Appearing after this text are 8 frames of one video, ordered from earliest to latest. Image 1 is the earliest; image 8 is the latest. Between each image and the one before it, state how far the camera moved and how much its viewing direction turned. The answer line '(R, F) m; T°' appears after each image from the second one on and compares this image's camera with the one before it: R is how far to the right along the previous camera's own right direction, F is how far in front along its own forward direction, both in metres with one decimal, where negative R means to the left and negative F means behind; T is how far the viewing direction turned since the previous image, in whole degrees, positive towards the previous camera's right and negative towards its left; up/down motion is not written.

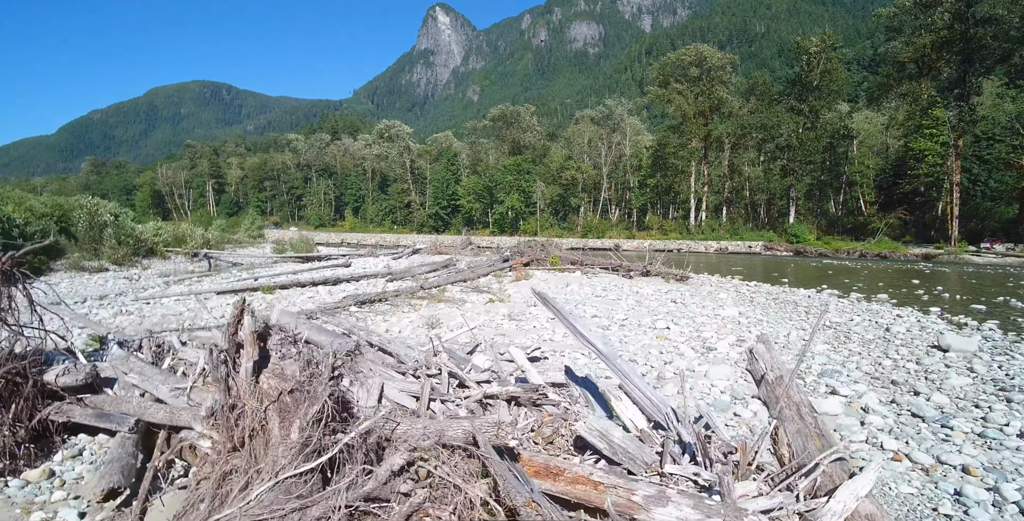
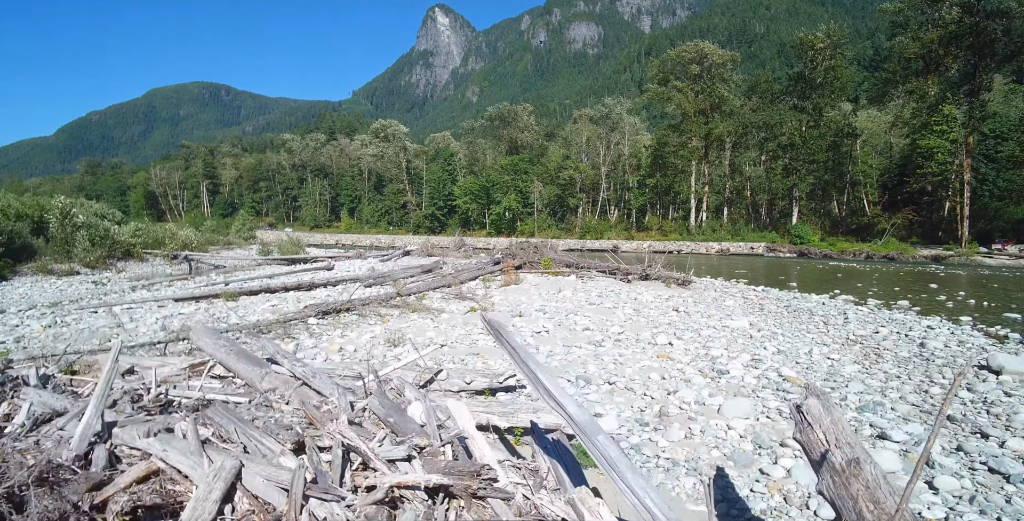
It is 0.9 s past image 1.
(+0.3, +1.1) m; 0°
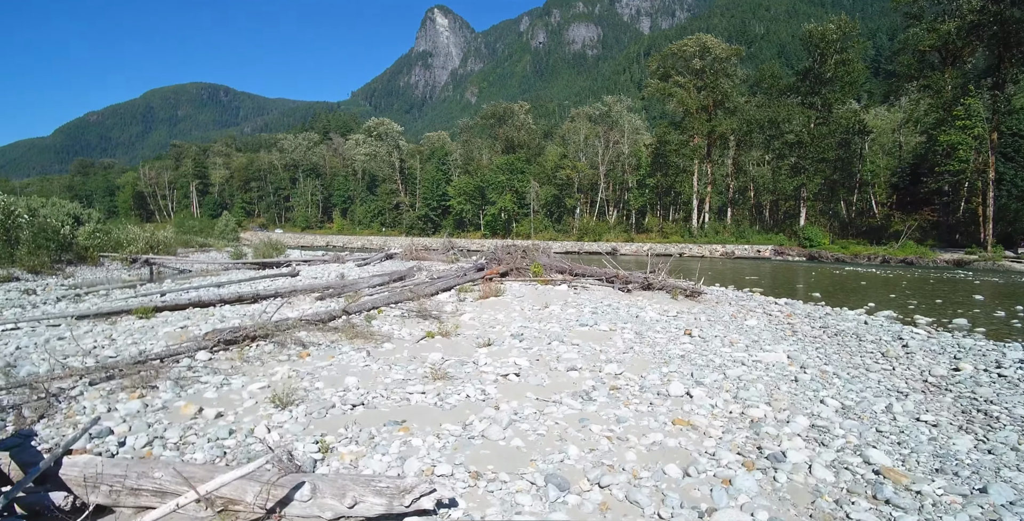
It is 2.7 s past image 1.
(+0.4, +2.0) m; 0°
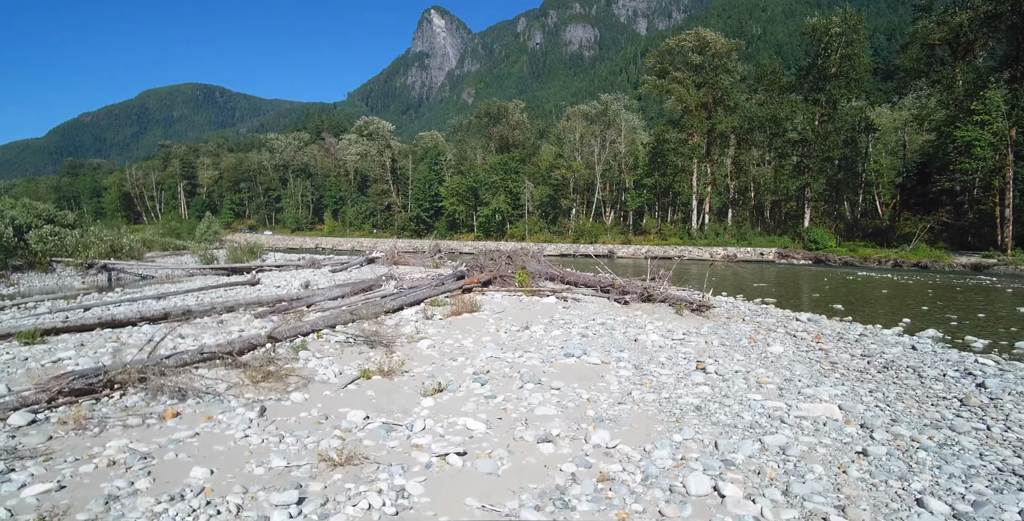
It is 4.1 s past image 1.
(+0.4, +1.7) m; 0°
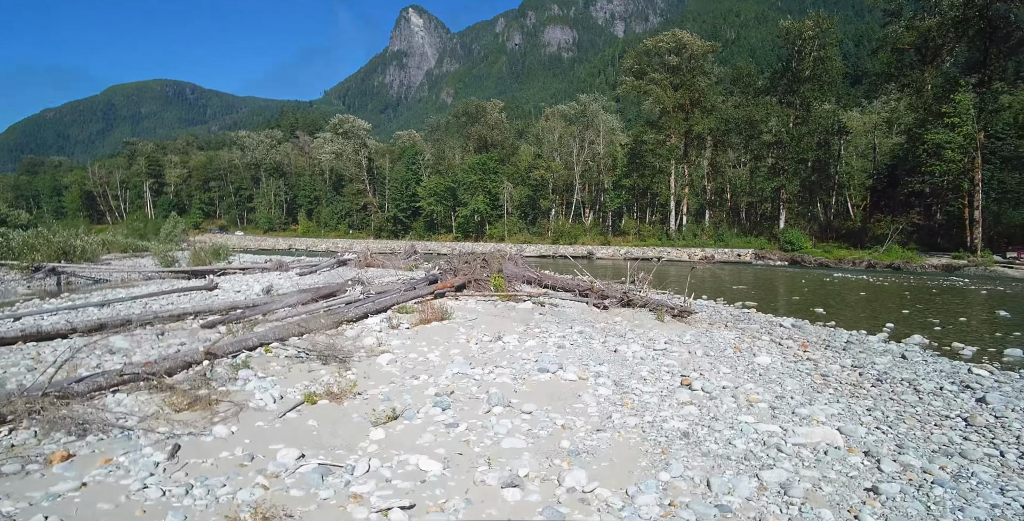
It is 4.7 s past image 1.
(+0.1, +0.6) m; +2°
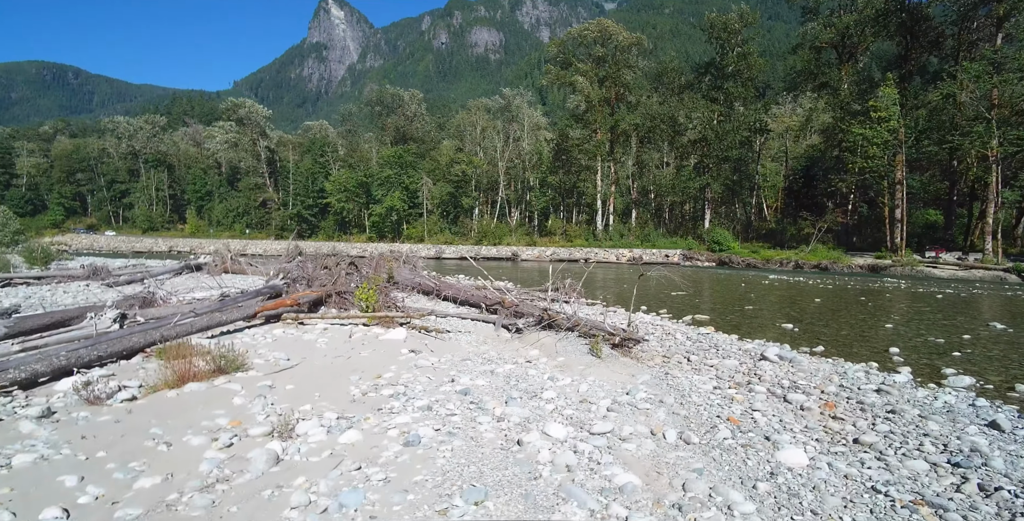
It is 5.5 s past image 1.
(+0.9, +3.6) m; +8°
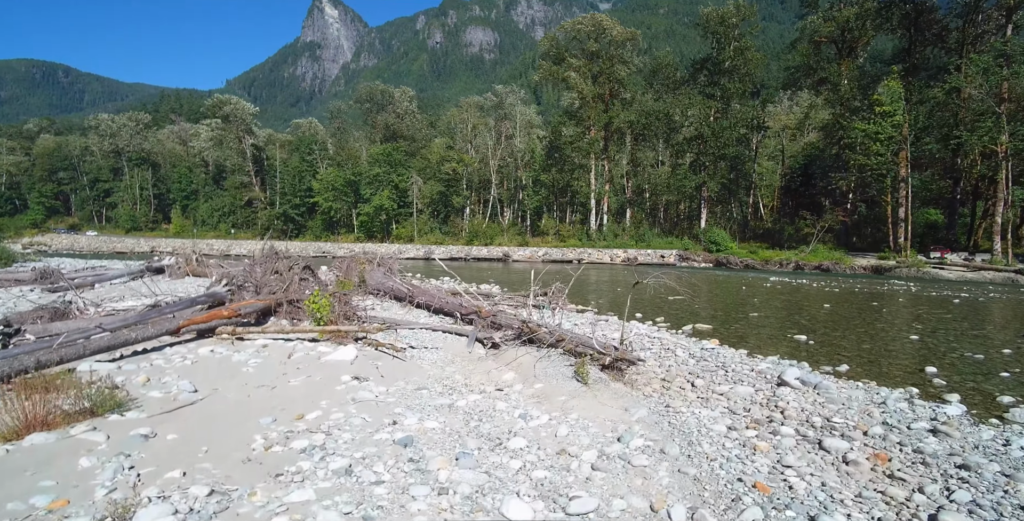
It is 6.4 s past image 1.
(+0.3, +1.2) m; +1°
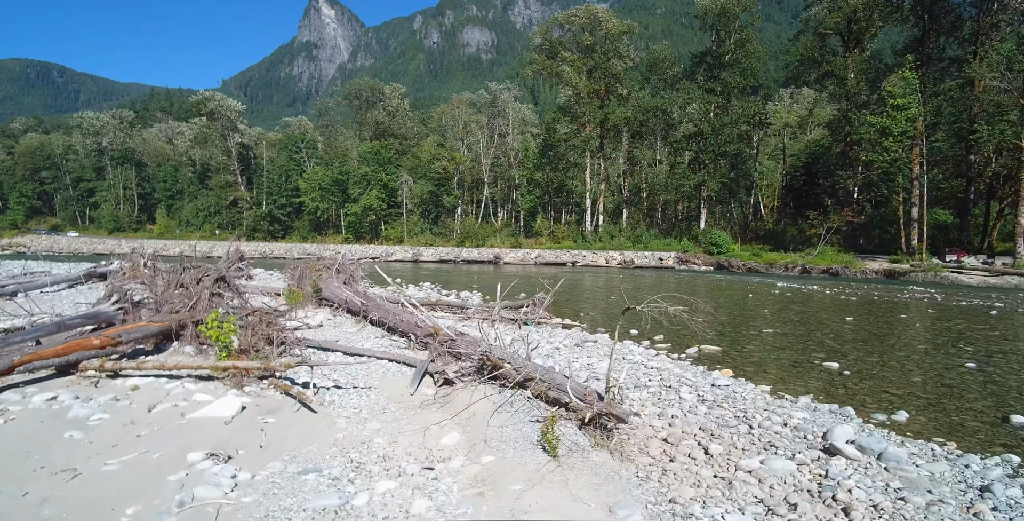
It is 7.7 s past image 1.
(+0.4, +1.7) m; 0°
